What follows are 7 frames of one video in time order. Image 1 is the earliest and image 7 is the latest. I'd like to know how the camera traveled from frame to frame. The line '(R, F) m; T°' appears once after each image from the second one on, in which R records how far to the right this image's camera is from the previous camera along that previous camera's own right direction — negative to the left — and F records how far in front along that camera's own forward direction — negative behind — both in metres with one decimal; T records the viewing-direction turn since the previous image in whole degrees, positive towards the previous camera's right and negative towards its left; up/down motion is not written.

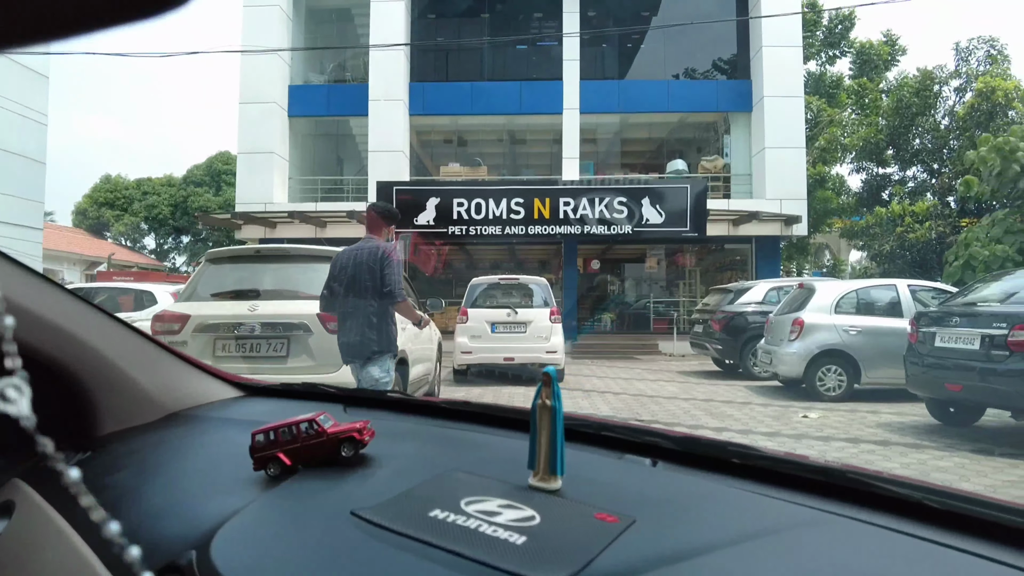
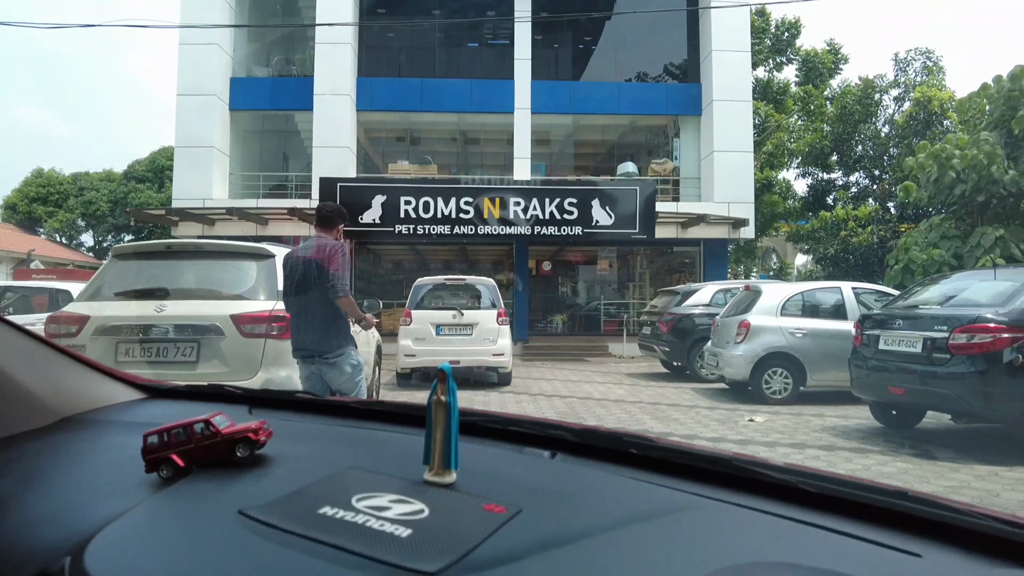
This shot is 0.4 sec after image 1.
(+0.1, +0.3) m; +4°
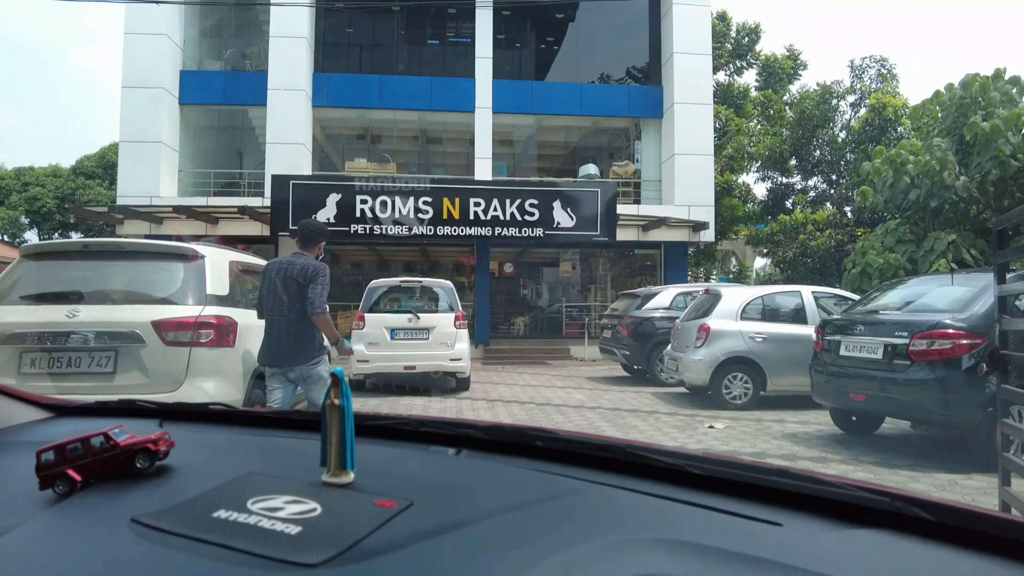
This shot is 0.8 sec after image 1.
(+0.1, +0.2) m; +3°
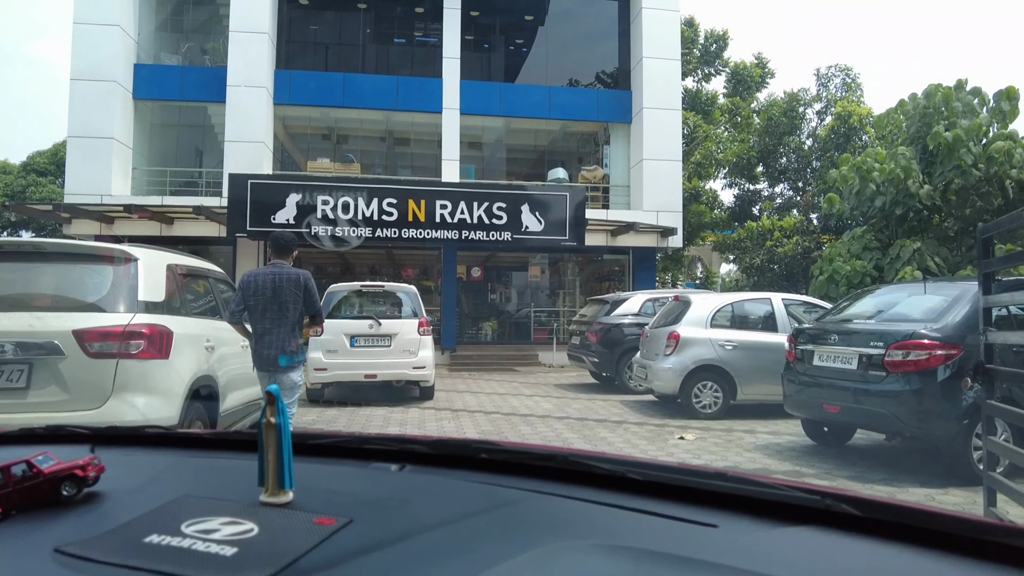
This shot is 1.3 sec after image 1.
(0.0, +0.3) m; +3°
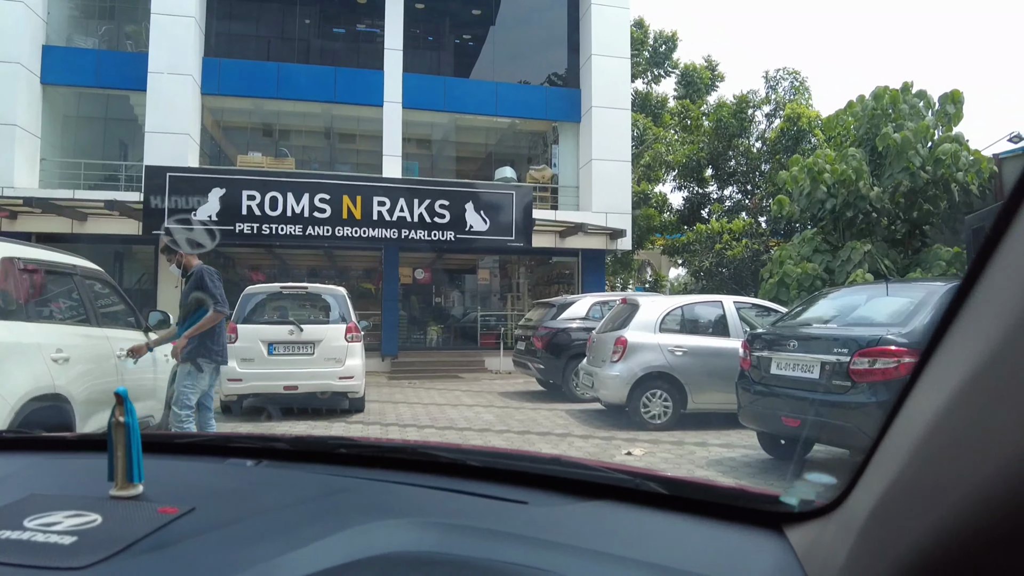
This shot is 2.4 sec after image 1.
(+0.2, +0.6) m; +4°
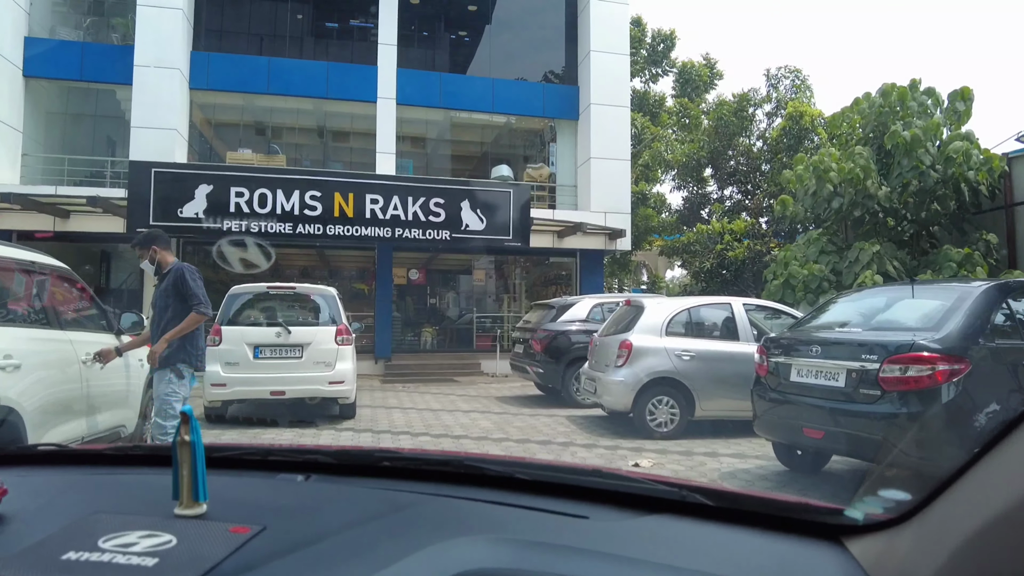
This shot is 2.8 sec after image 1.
(0.0, +0.4) m; 0°
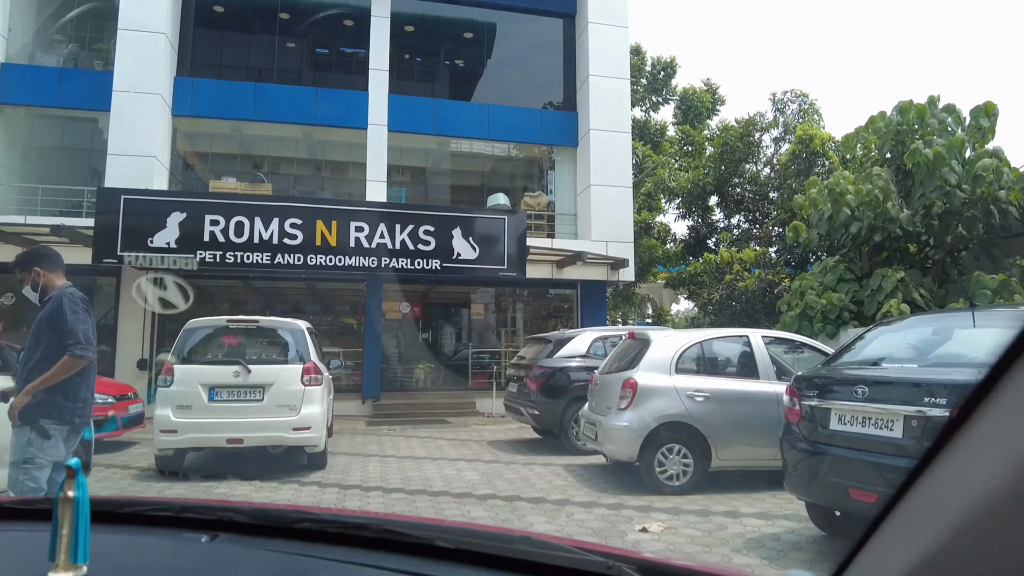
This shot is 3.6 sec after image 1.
(+0.2, +0.8) m; 0°
